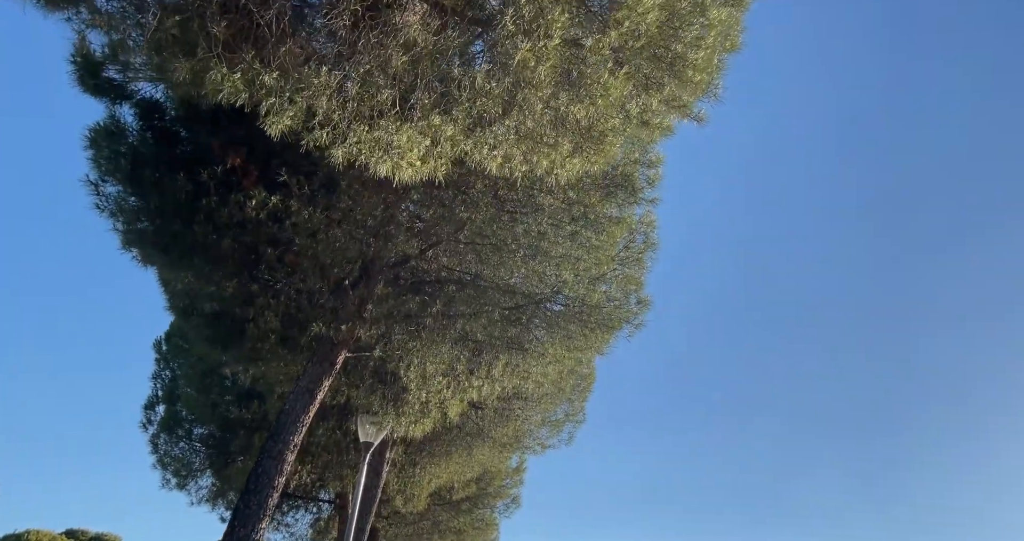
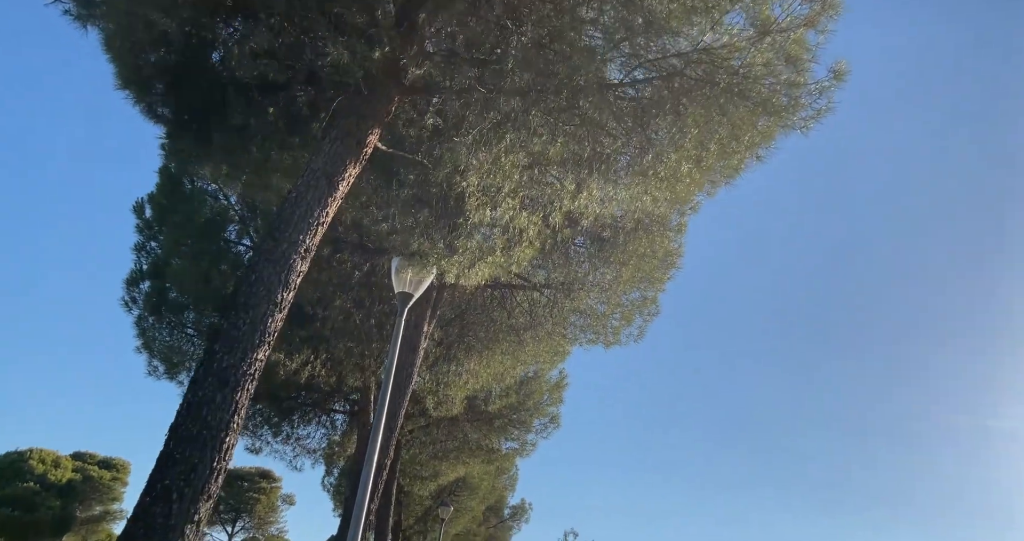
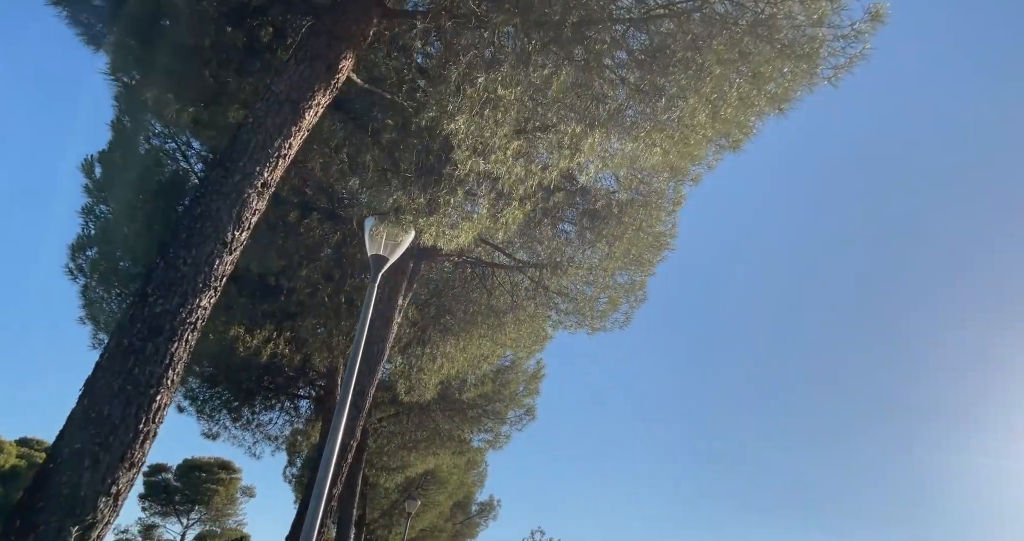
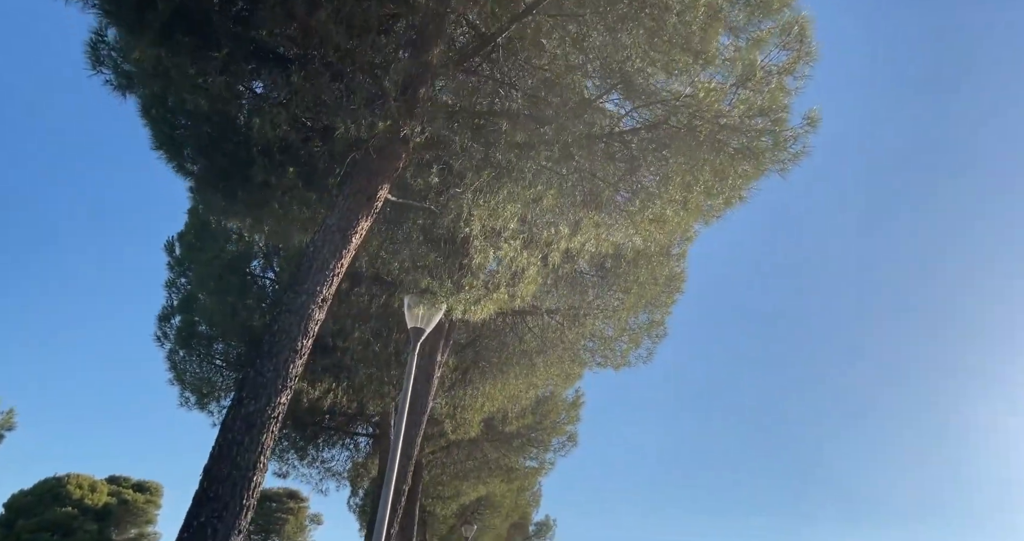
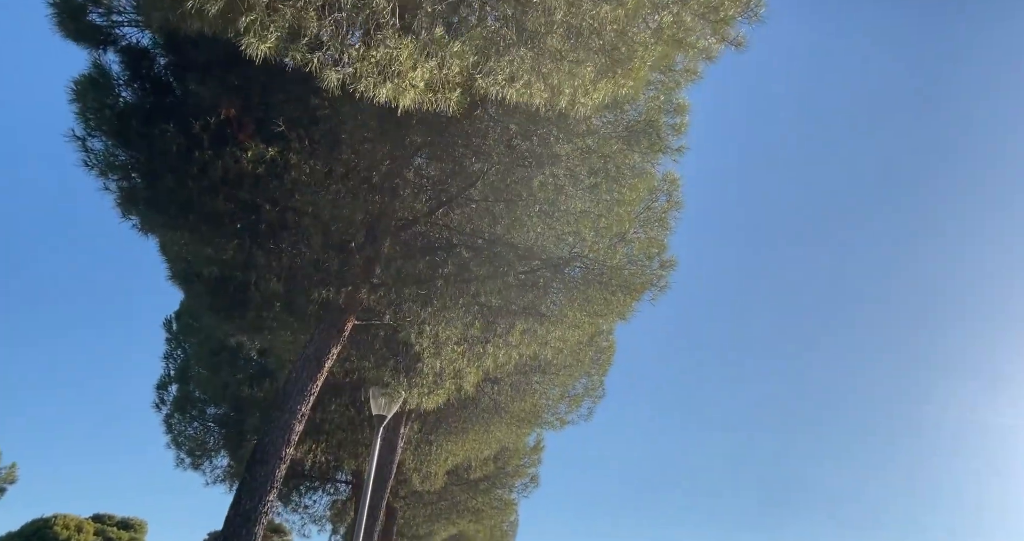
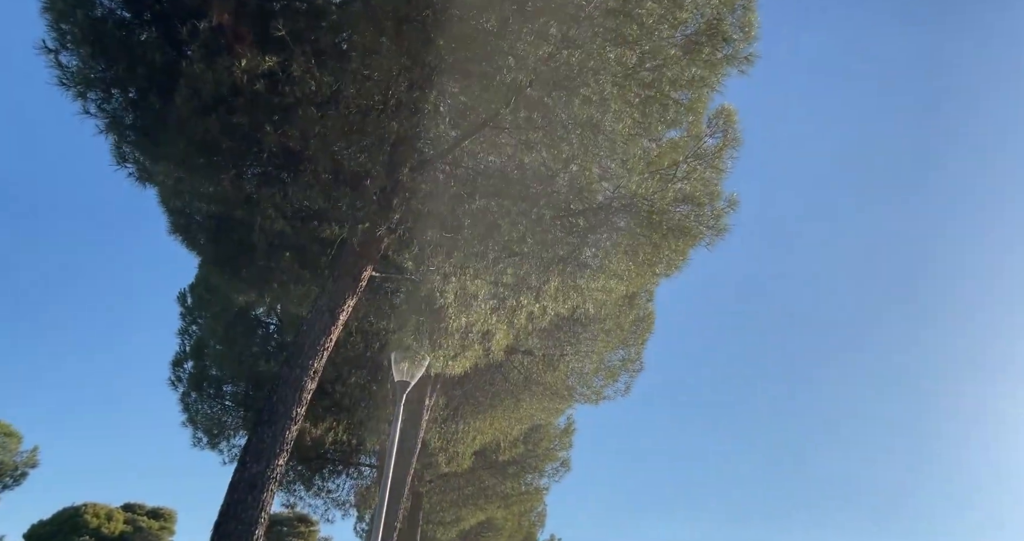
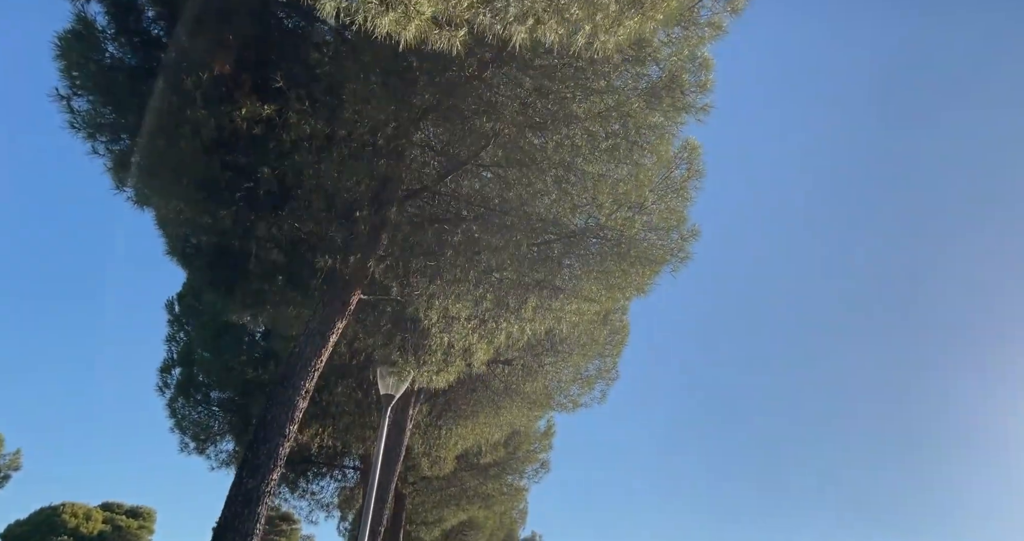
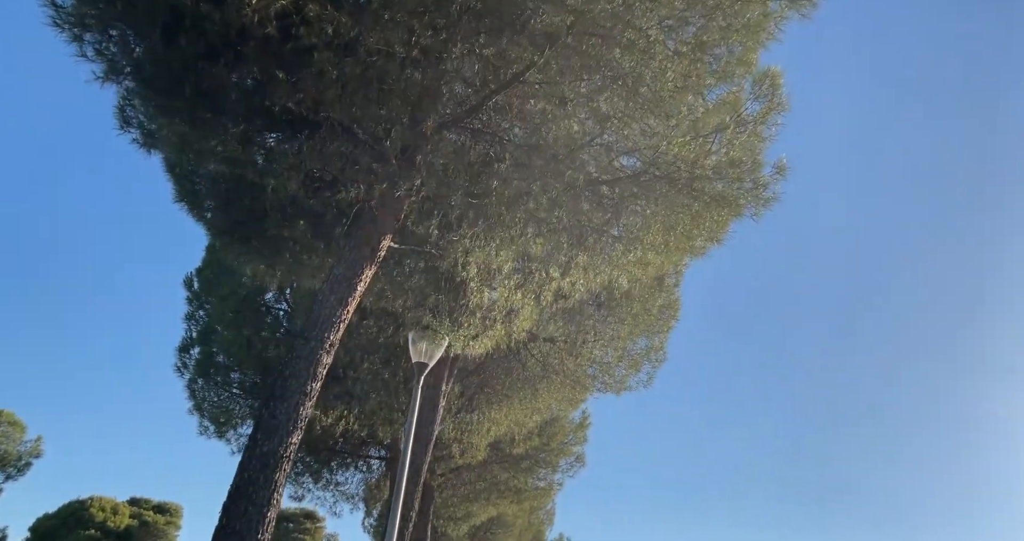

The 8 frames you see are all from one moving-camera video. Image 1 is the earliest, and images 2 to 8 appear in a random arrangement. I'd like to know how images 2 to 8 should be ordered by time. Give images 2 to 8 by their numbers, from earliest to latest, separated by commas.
5, 7, 6, 8, 4, 2, 3
